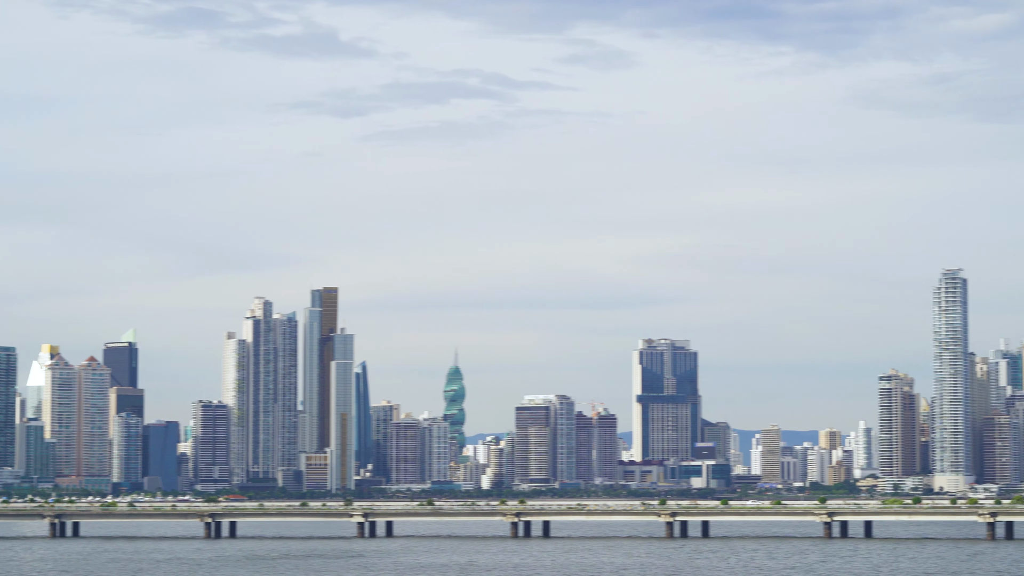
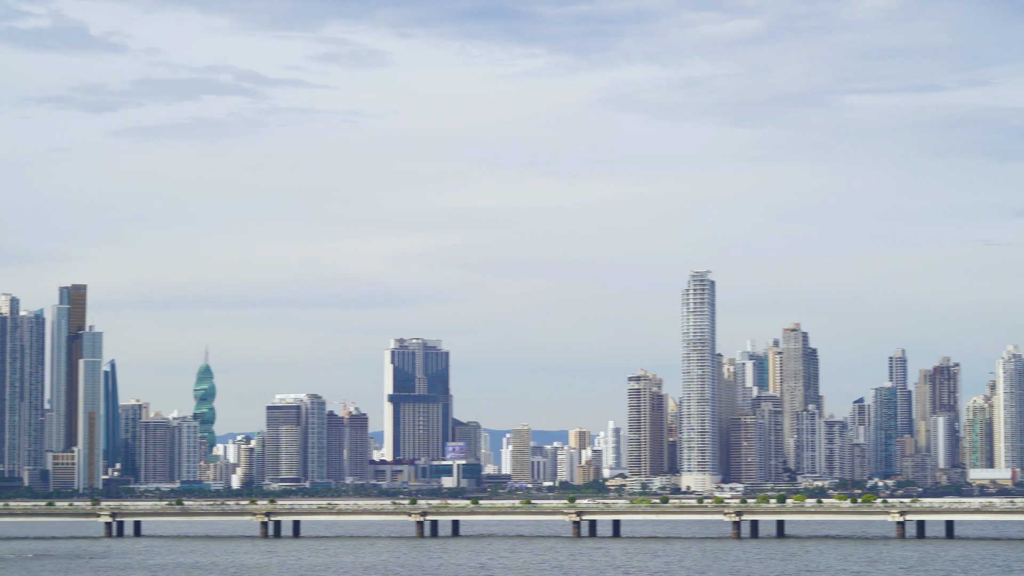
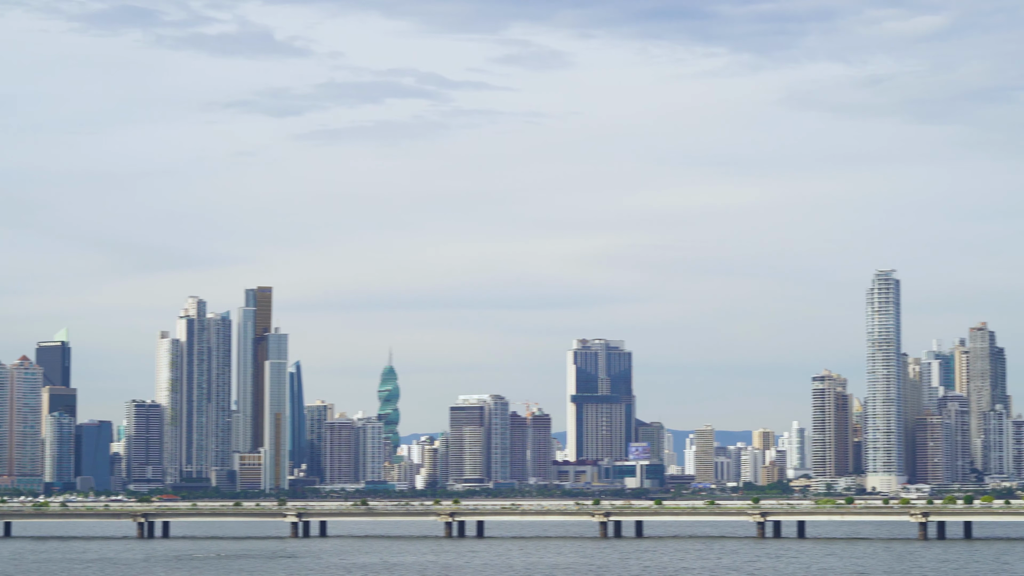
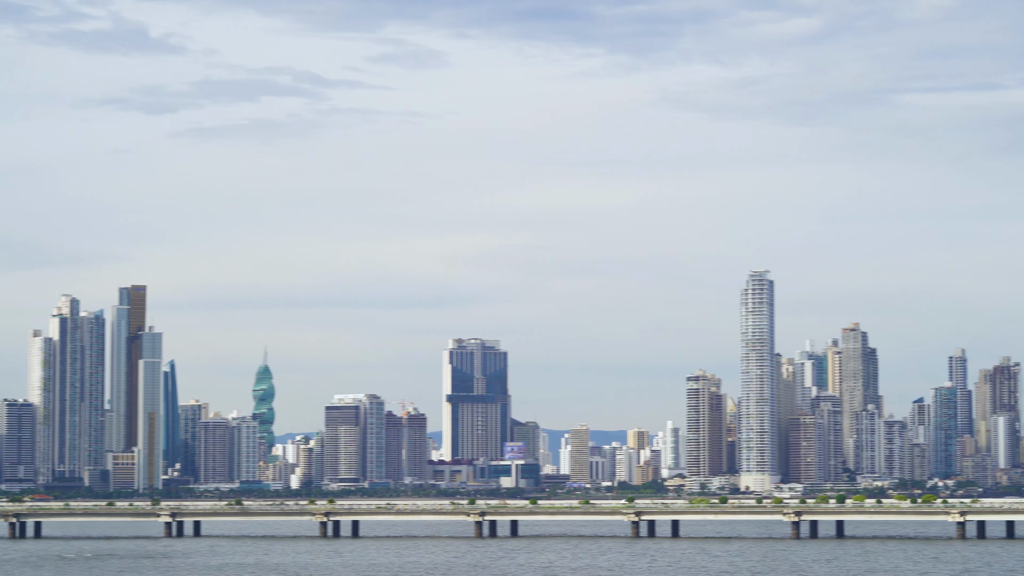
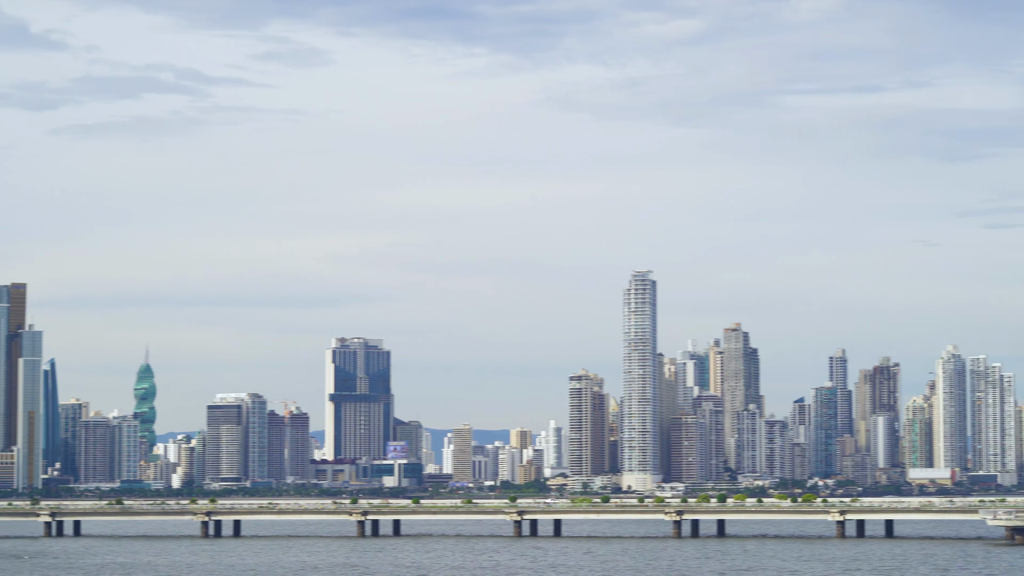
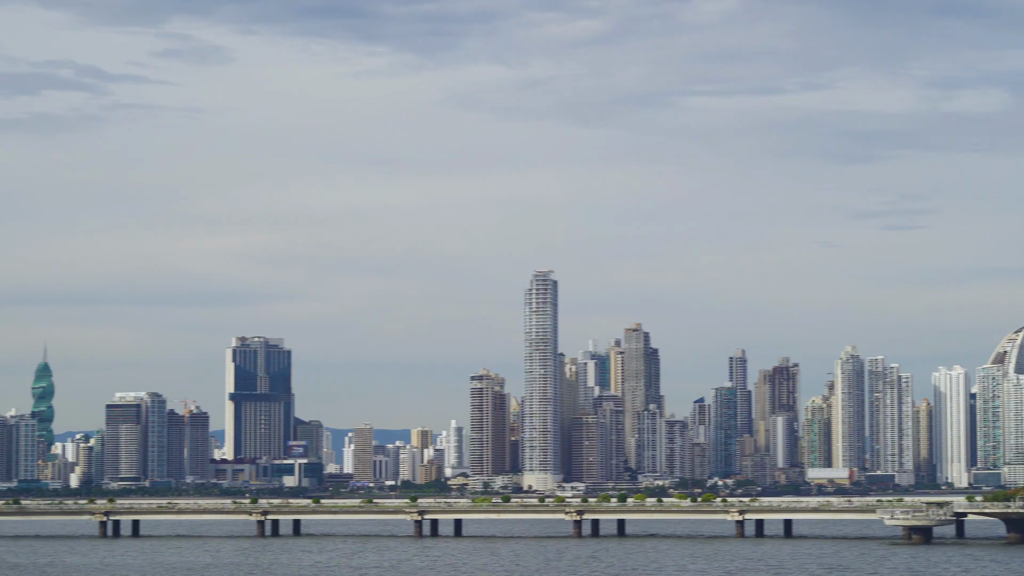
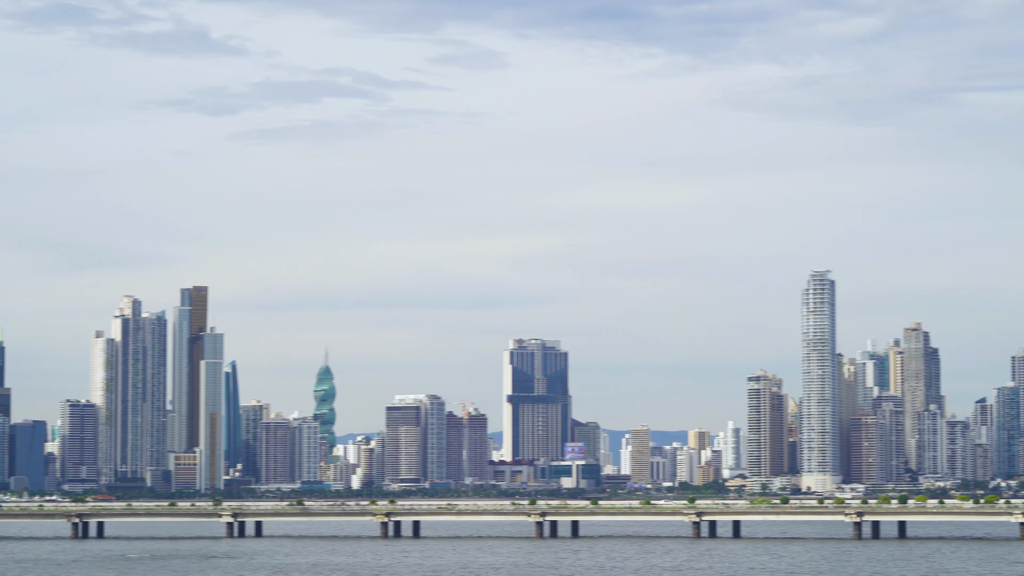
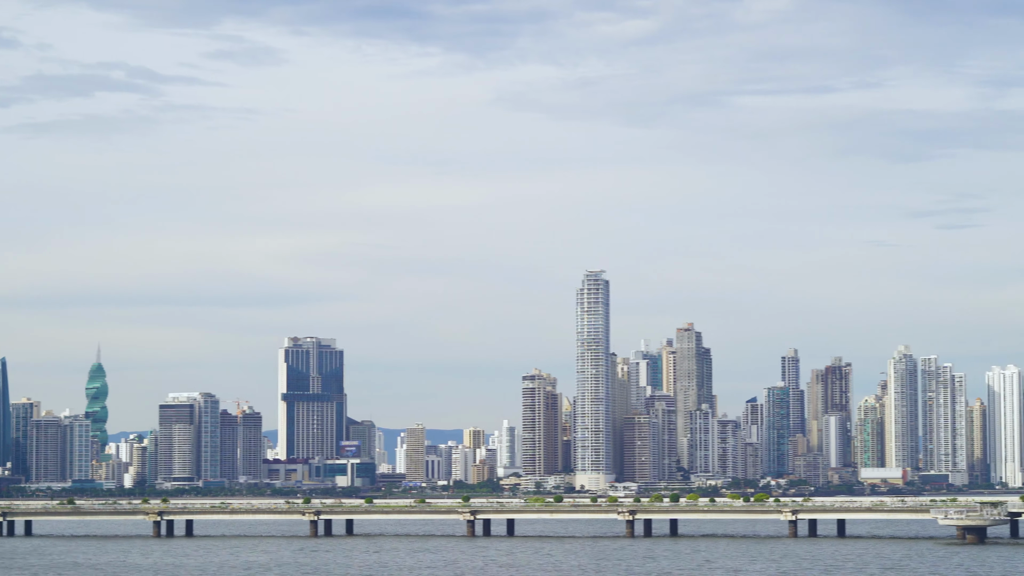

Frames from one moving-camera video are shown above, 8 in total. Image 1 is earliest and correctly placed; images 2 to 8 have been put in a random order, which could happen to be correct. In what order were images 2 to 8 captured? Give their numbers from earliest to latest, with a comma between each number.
3, 7, 4, 2, 5, 8, 6
